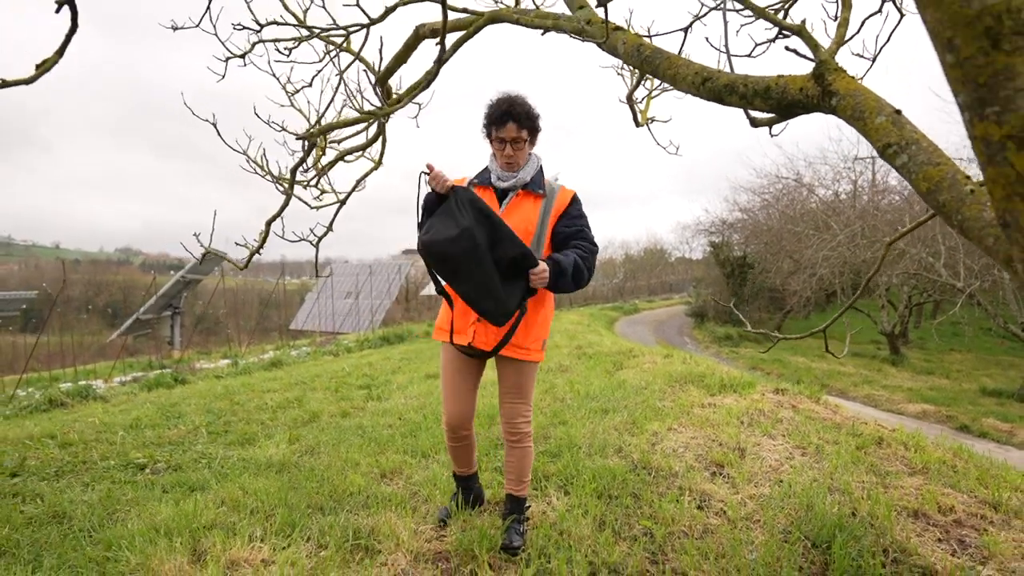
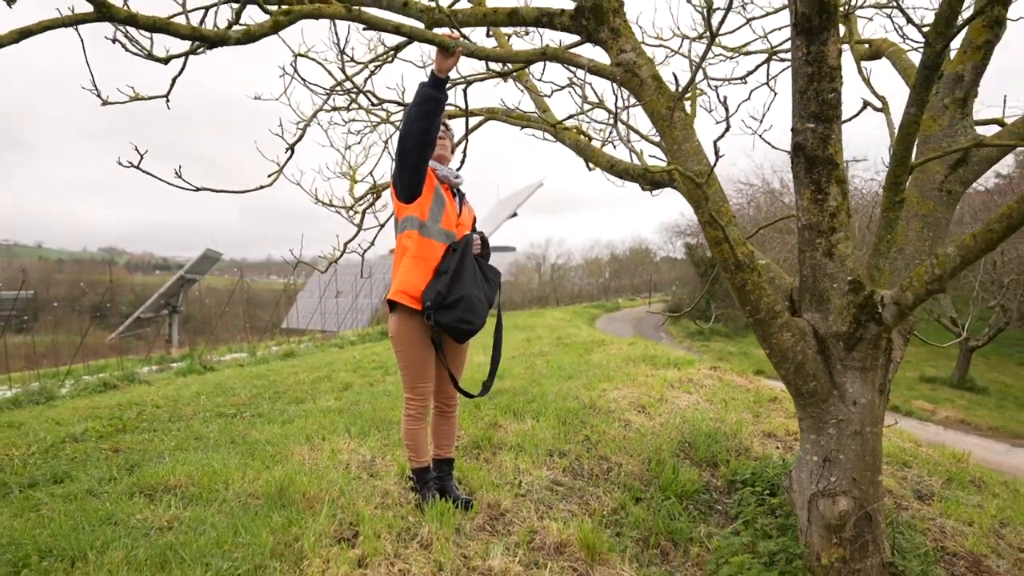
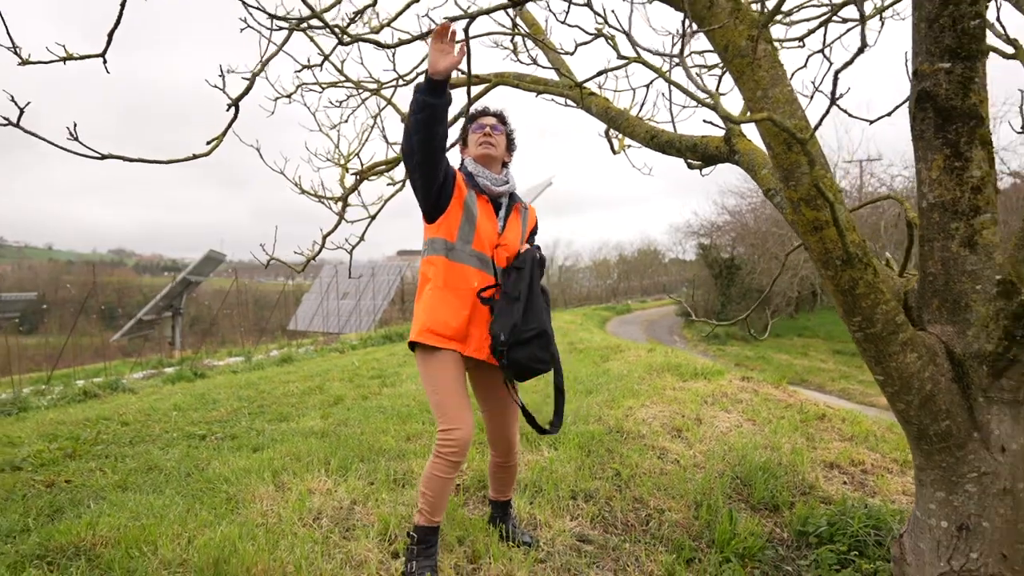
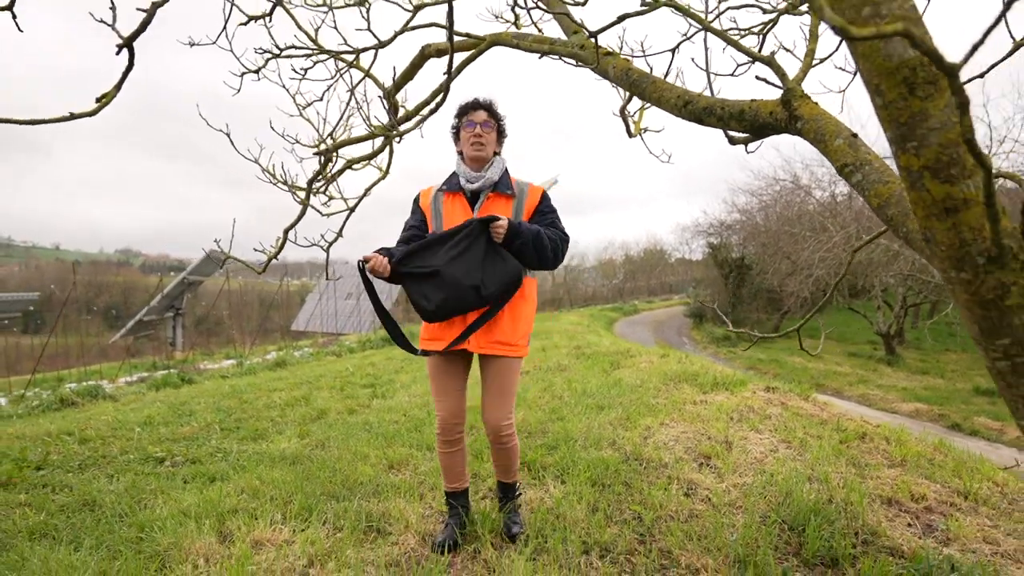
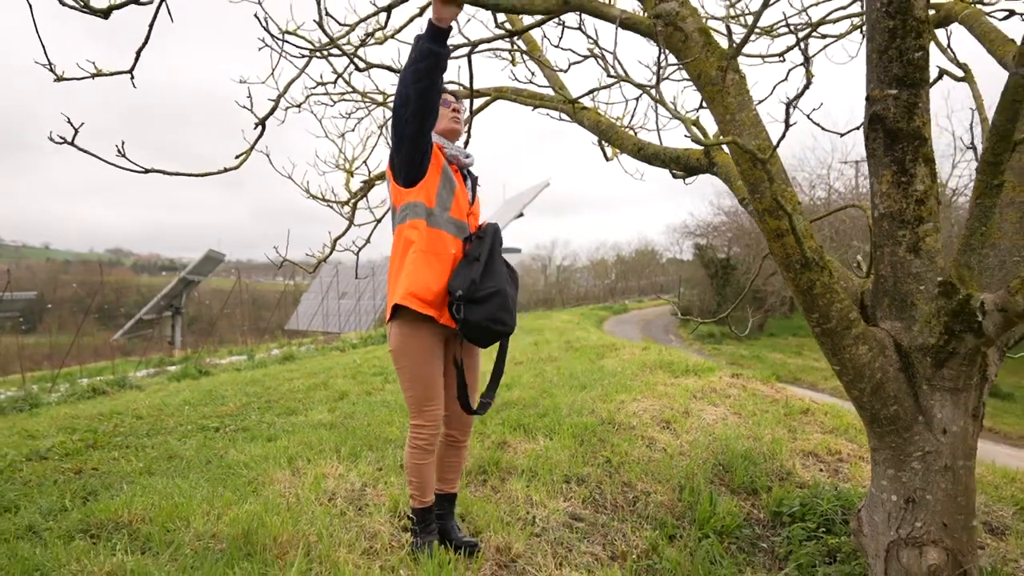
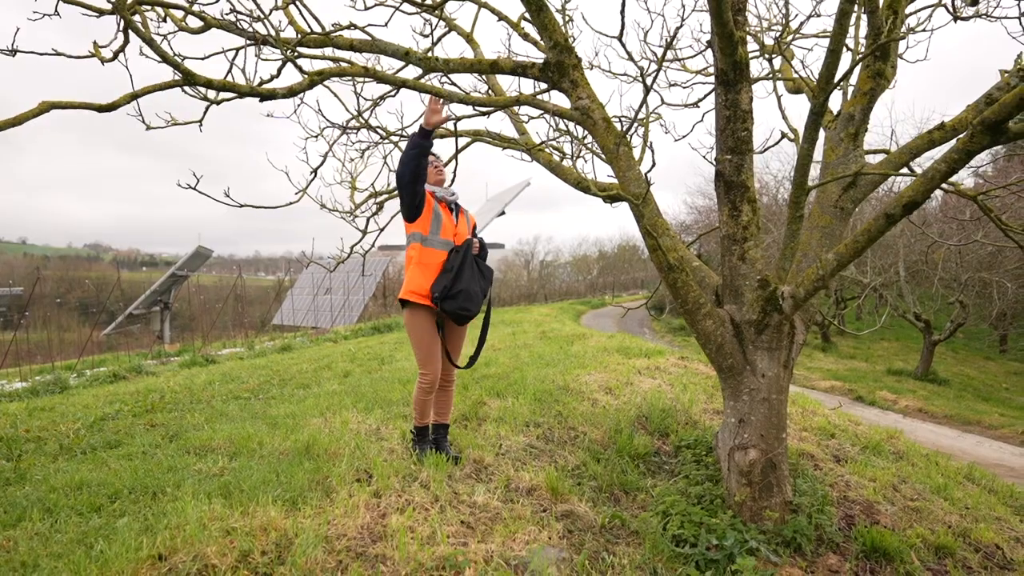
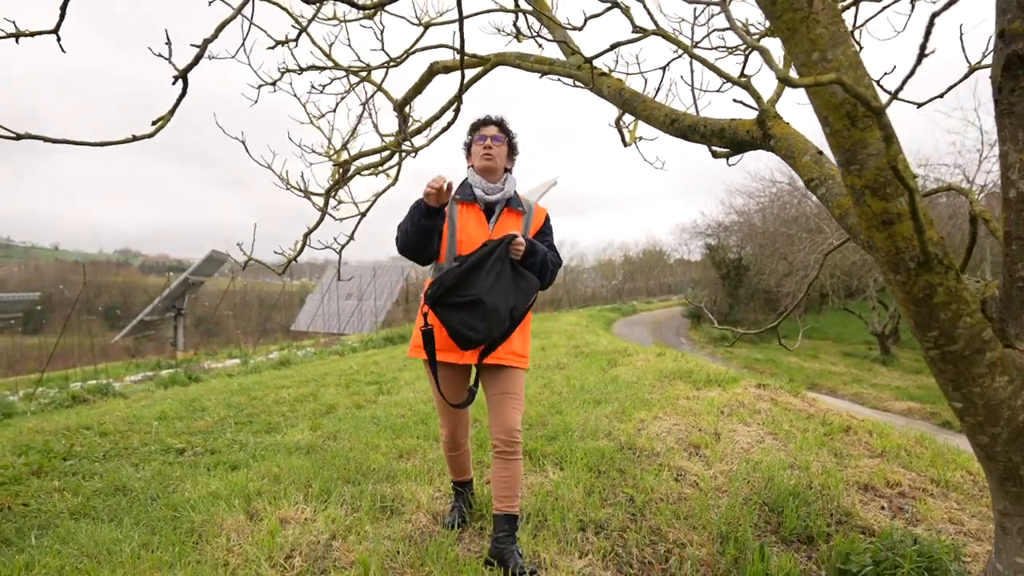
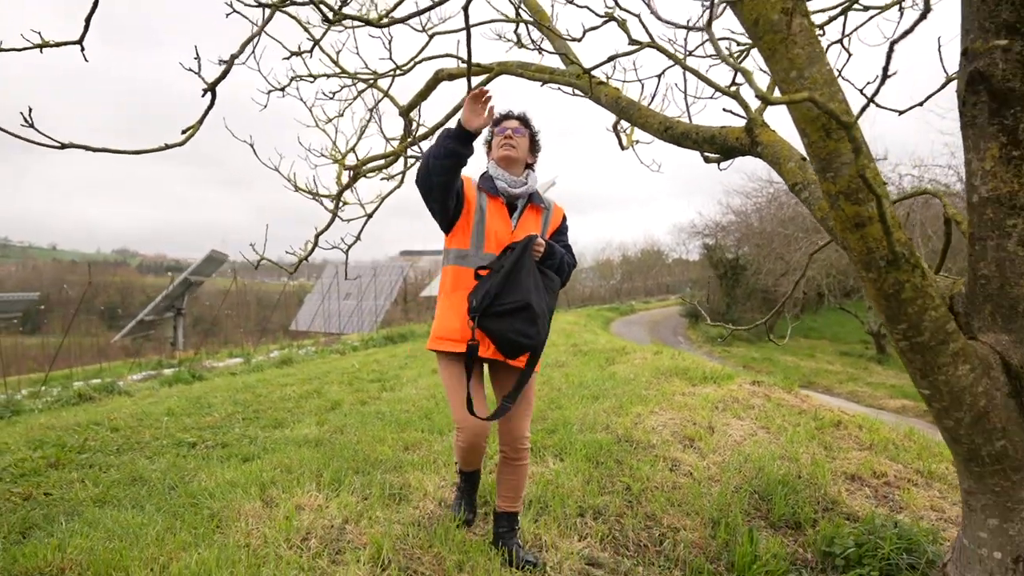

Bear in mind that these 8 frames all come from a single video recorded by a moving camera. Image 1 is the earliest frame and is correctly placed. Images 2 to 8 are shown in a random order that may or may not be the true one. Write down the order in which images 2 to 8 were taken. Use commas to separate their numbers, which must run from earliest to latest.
4, 7, 8, 3, 5, 2, 6
